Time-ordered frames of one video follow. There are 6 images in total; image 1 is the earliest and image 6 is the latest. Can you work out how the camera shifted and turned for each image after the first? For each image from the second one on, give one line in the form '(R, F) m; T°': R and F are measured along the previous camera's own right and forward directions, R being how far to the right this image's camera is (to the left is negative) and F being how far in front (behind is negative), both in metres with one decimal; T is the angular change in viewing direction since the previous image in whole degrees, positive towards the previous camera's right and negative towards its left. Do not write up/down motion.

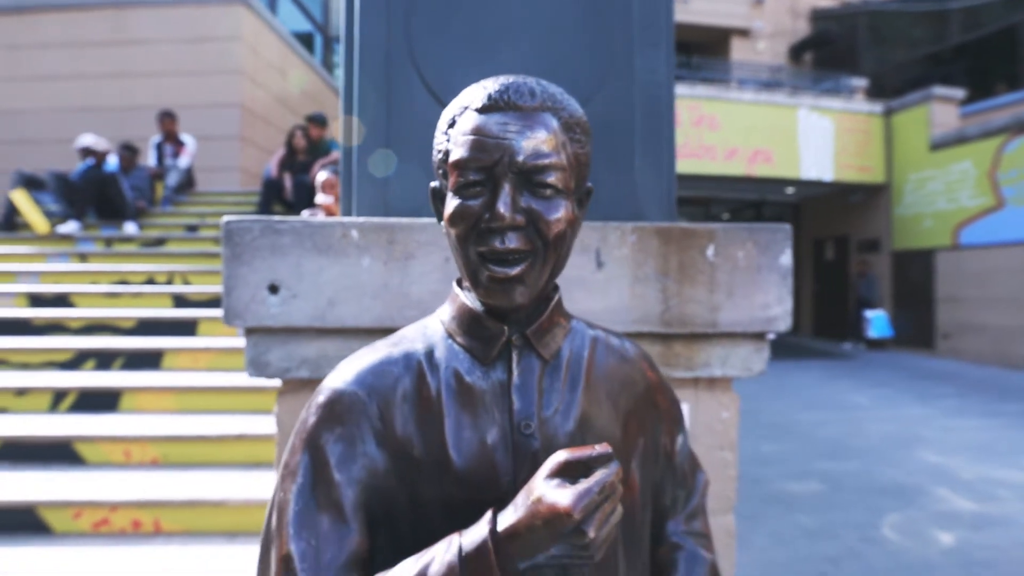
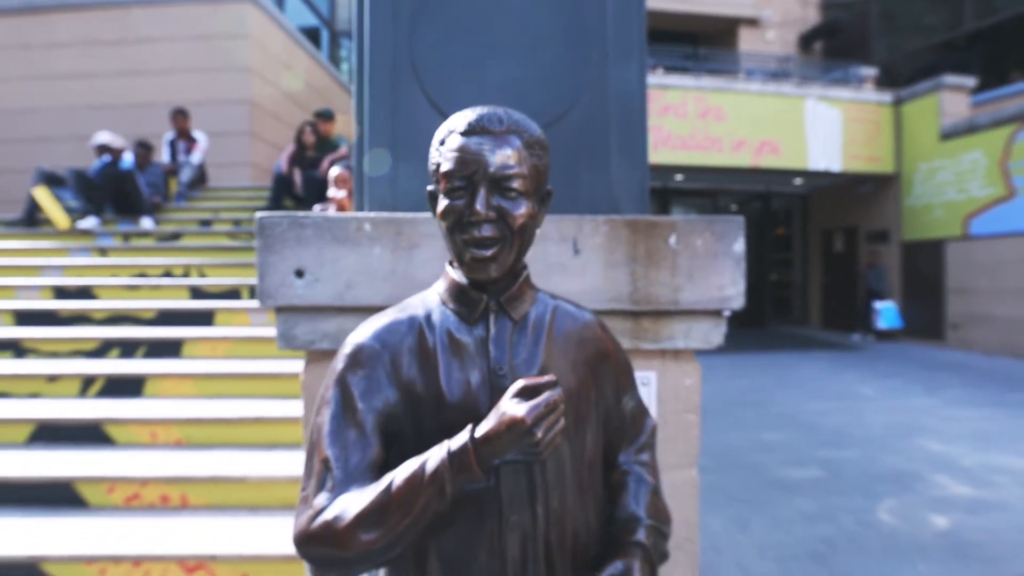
(0.0, -0.2) m; -1°
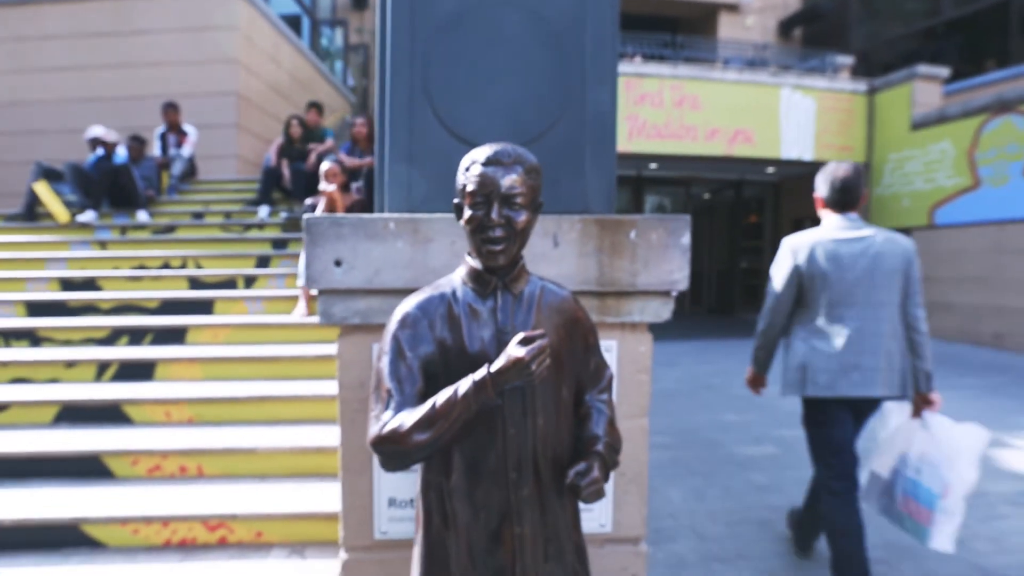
(0.0, -0.3) m; +2°
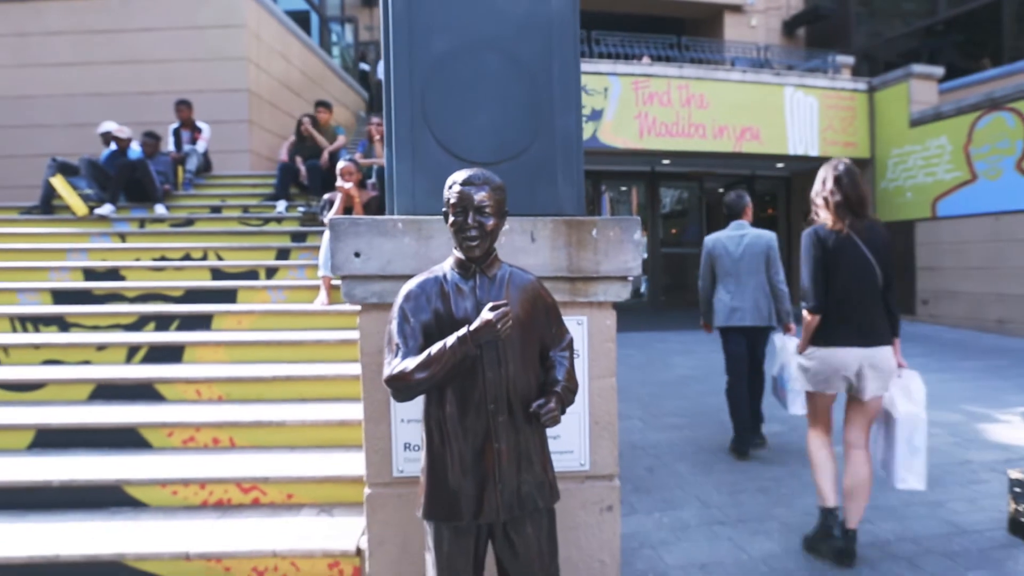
(+0.1, -0.3) m; -1°
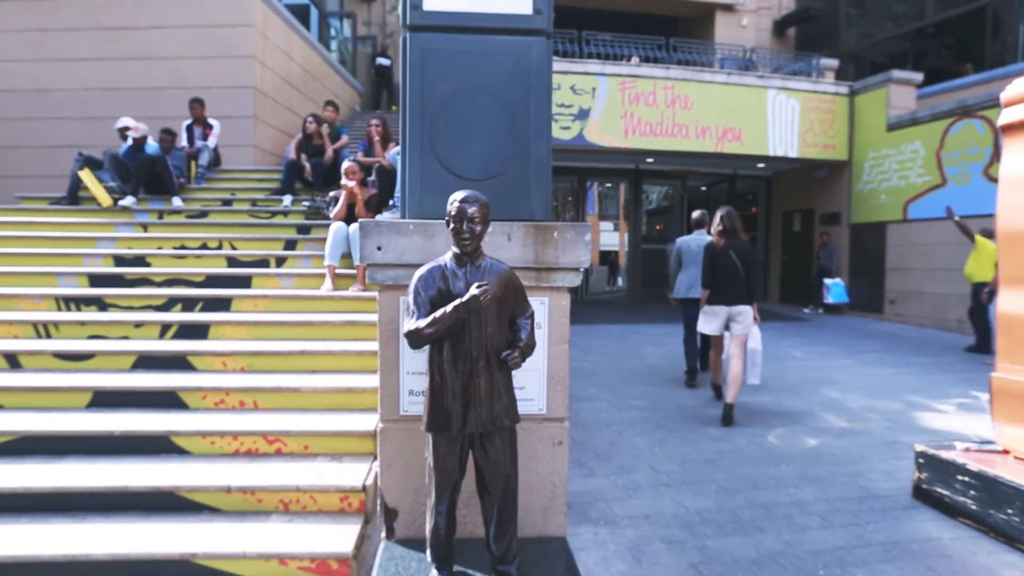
(0.0, -0.6) m; +1°
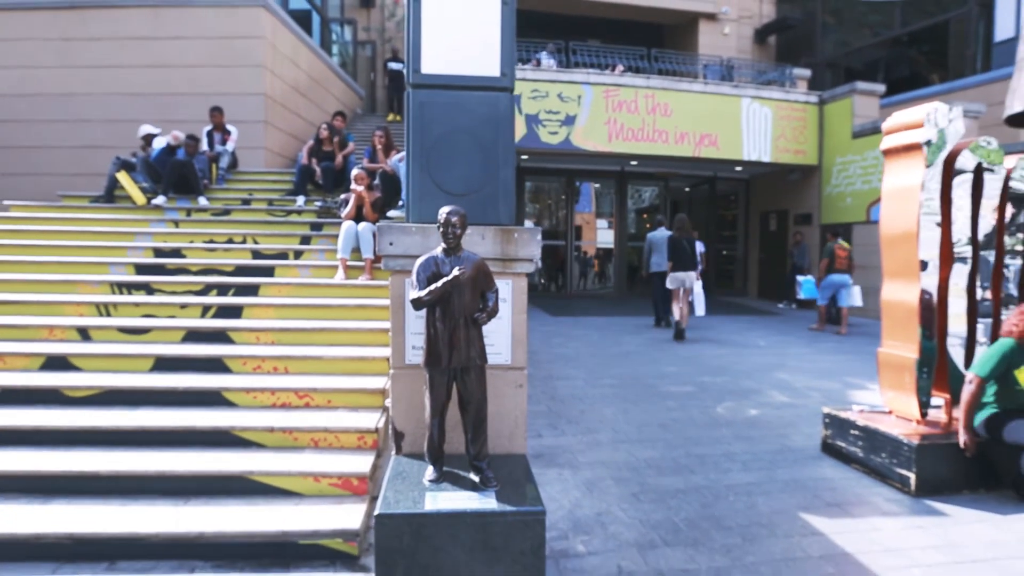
(+0.1, -1.0) m; 0°
